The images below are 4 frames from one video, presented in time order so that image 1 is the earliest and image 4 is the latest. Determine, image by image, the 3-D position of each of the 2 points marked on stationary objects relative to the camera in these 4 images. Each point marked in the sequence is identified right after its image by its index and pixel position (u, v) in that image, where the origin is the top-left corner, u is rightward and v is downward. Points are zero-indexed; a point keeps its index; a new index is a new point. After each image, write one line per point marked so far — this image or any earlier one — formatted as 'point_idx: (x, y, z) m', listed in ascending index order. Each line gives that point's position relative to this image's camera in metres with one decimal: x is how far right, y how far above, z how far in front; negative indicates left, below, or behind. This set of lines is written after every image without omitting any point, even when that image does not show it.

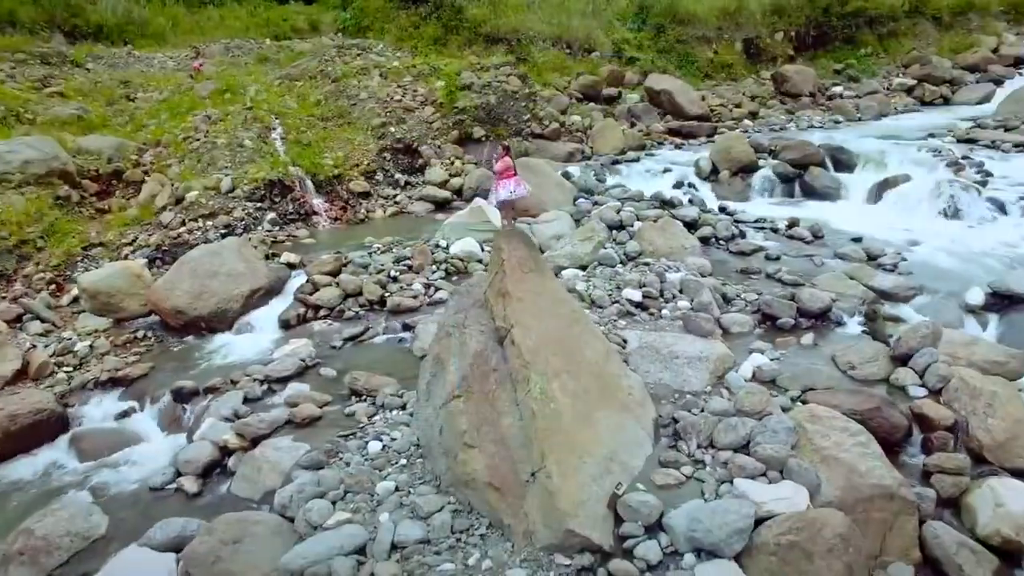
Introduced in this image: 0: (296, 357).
0: (-2.2, -0.7, +6.7) m
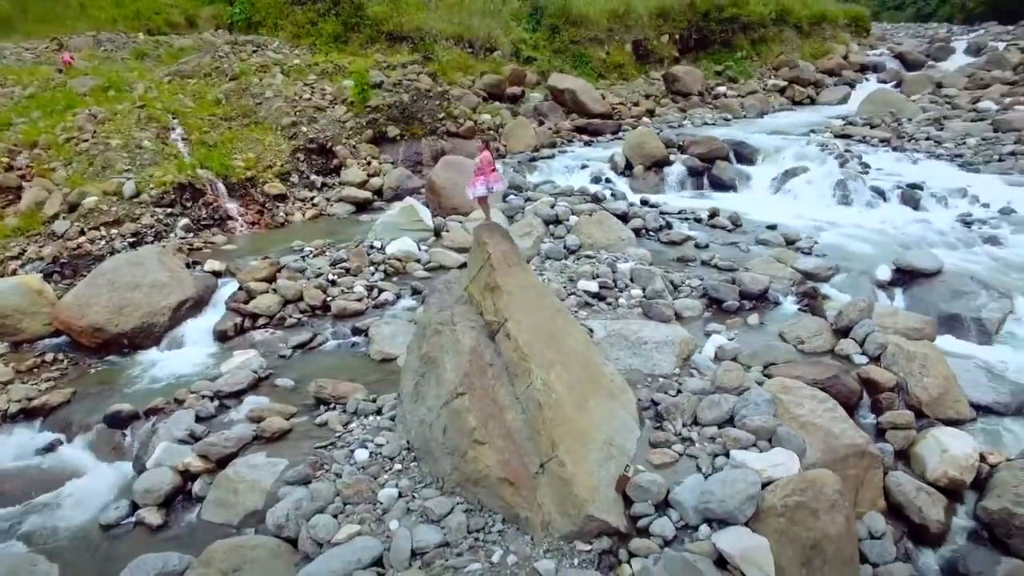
0: (-2.6, -0.8, +6.3) m
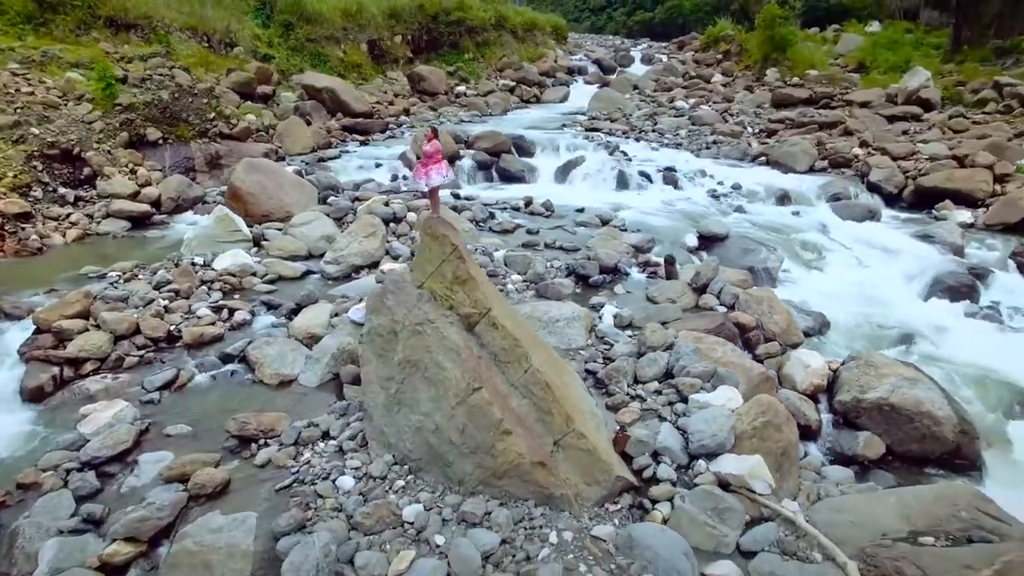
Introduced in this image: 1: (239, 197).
0: (-3.1, -1.1, +5.0) m
1: (-4.0, +1.3, +9.3) m
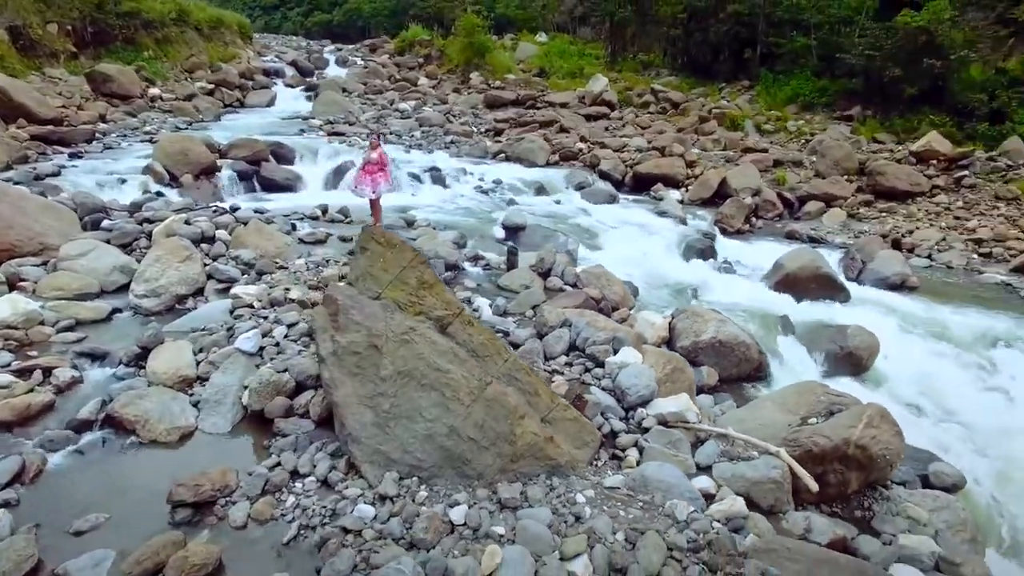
0: (-3.0, -1.5, +3.8) m
1: (-6.1, +0.6, +7.1) m
